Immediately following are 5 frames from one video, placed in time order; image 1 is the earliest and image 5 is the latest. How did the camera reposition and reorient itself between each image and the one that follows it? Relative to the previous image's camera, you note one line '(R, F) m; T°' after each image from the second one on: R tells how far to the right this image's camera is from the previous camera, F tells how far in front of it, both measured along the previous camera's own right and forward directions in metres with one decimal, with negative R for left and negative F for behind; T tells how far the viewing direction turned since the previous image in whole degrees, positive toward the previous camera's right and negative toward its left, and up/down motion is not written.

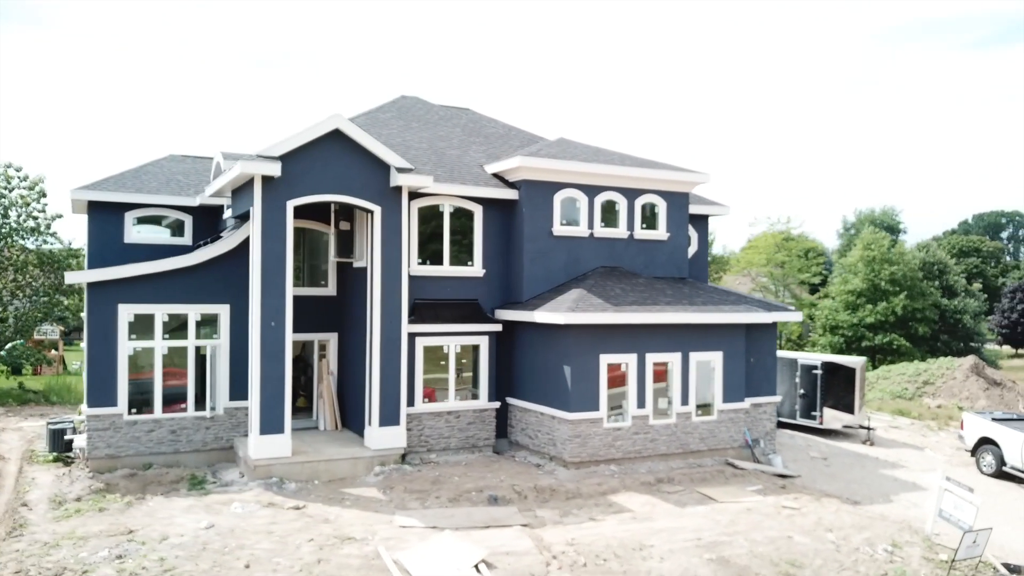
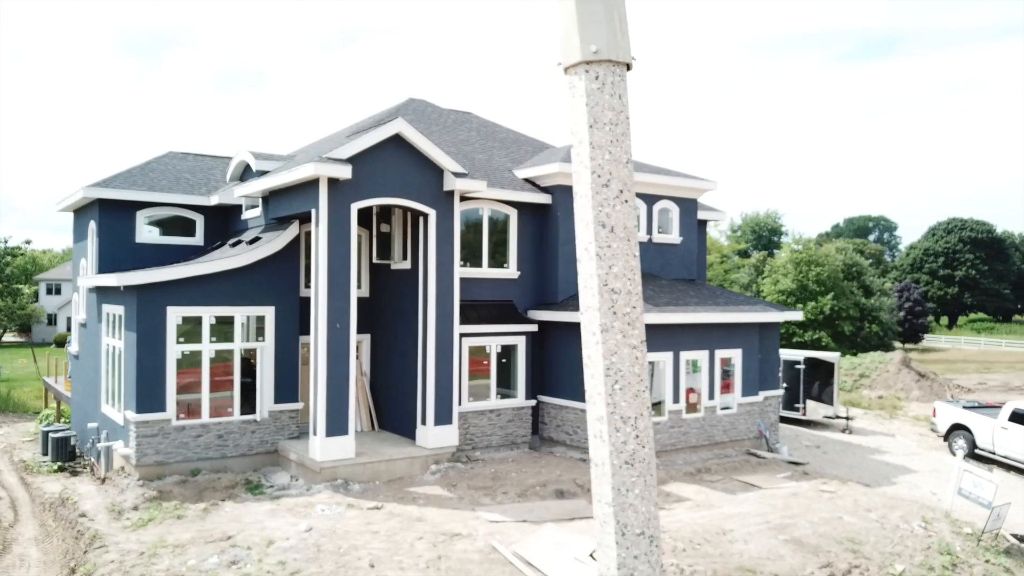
(-3.2, -0.3) m; +8°
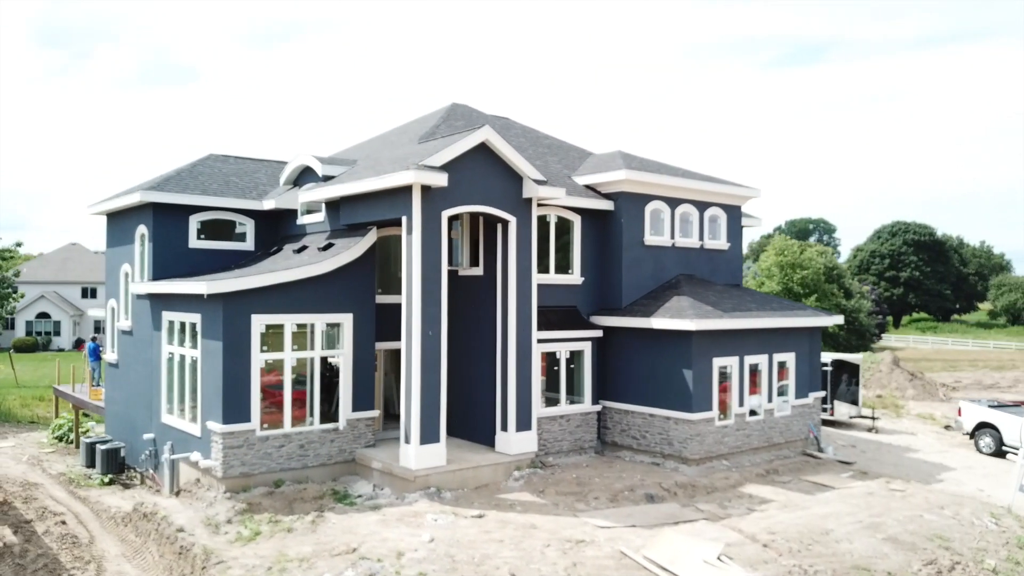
(-2.7, 0.0) m; +4°
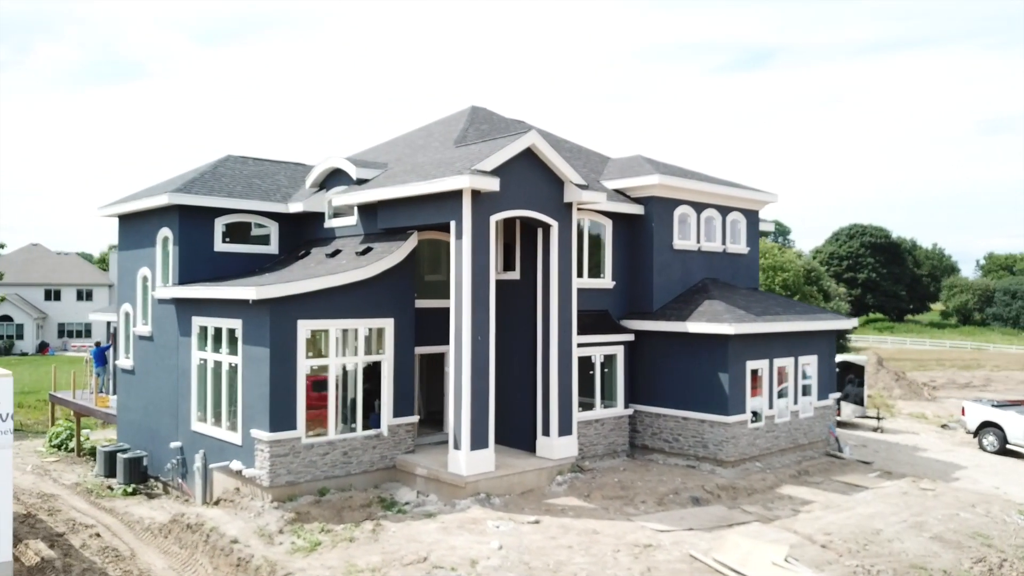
(-1.7, +0.1) m; +3°
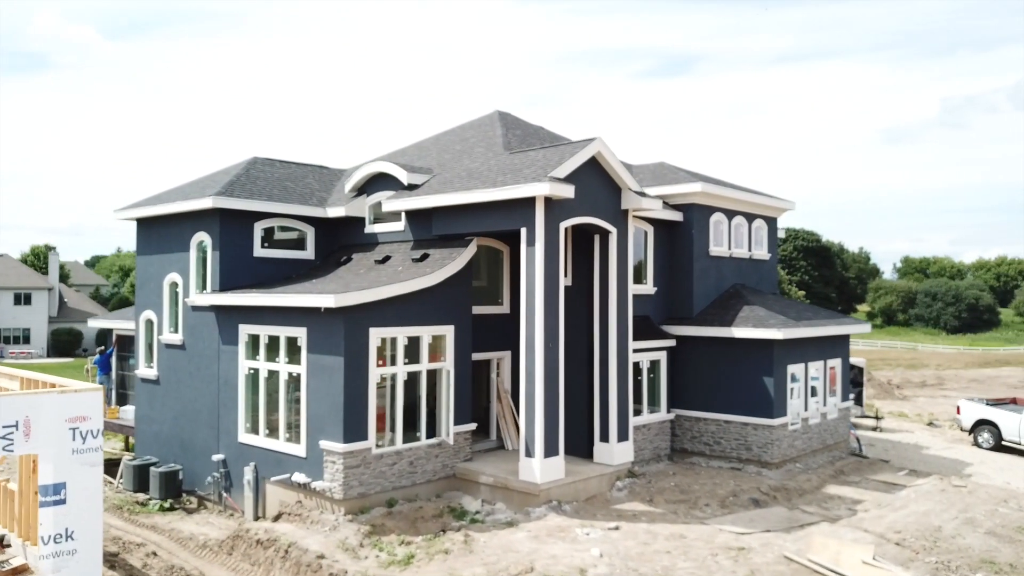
(-2.6, +0.1) m; +5°
